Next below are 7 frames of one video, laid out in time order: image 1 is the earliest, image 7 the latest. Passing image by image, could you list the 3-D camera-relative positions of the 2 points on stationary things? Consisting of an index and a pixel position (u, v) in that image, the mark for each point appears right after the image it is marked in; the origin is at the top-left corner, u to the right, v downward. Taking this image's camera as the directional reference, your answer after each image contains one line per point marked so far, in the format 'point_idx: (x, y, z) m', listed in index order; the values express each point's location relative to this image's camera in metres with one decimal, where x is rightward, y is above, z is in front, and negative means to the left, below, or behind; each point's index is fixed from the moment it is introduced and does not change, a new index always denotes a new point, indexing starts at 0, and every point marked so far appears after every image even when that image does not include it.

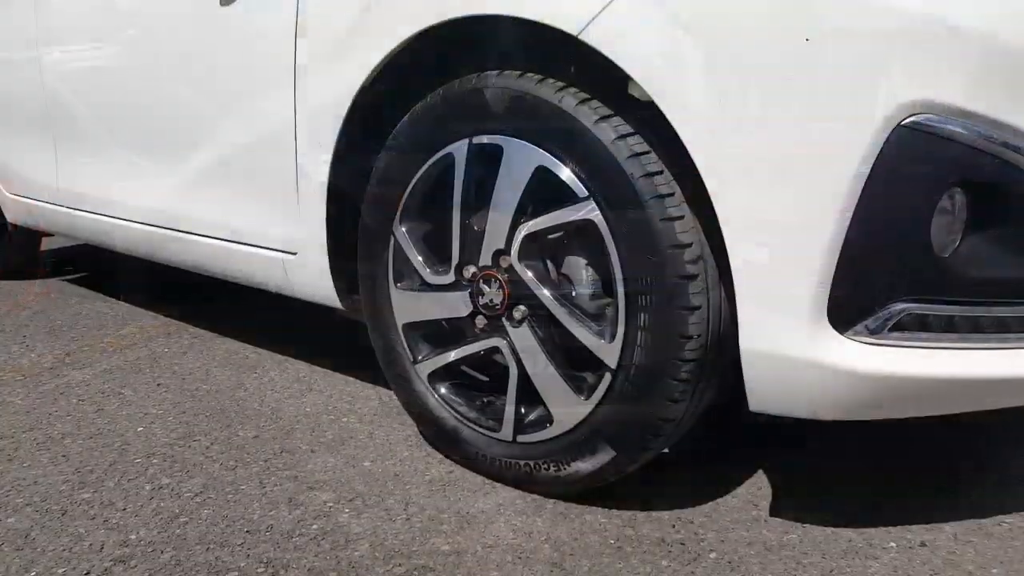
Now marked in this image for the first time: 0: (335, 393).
0: (-0.5, -0.3, +2.1) m
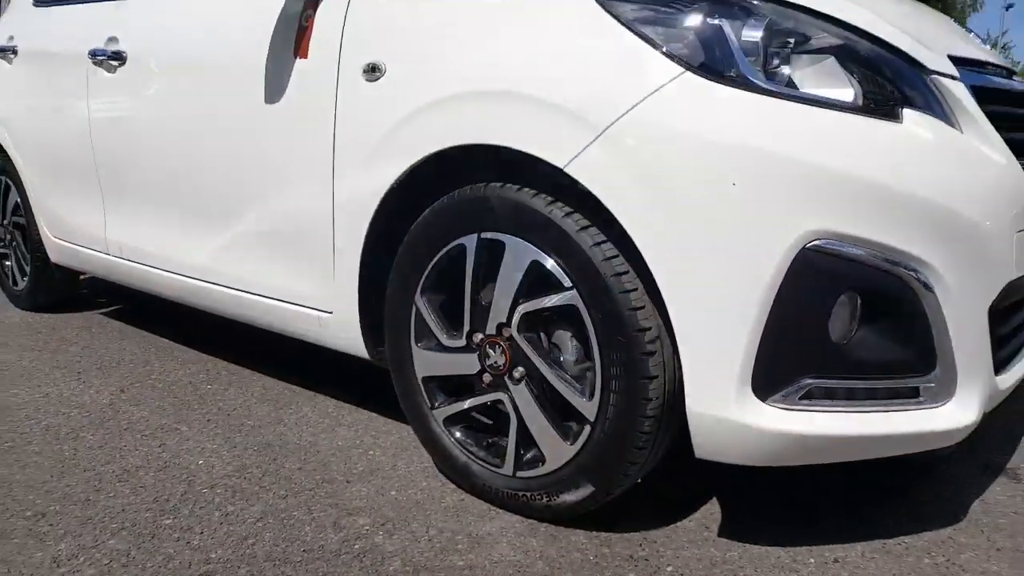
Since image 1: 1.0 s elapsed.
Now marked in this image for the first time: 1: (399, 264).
0: (-0.5, -0.4, +2.5) m
1: (-0.3, +0.1, +2.1) m
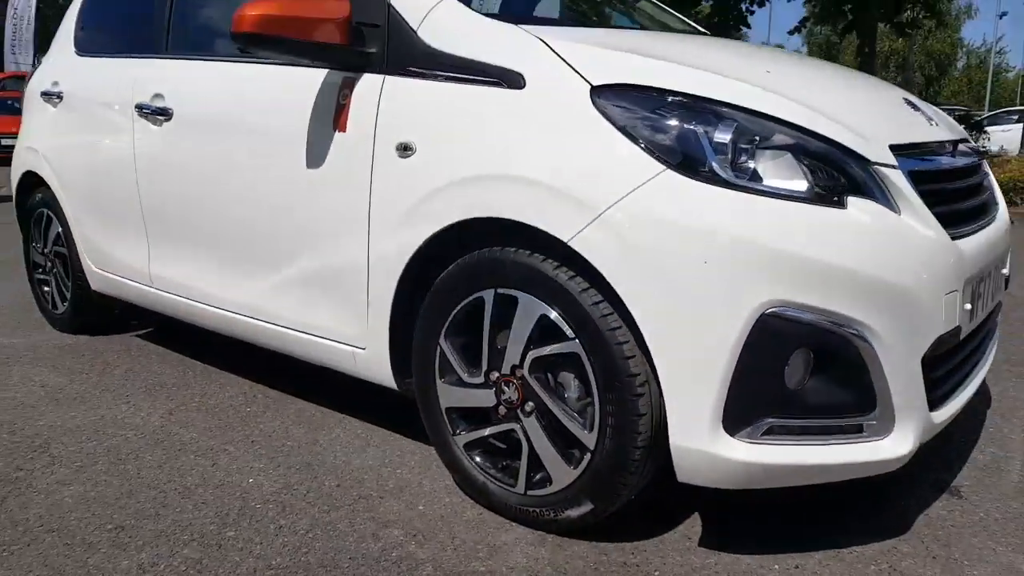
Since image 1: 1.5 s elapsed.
0: (-0.4, -0.6, +2.8) m
1: (-0.3, -0.1, +2.4) m
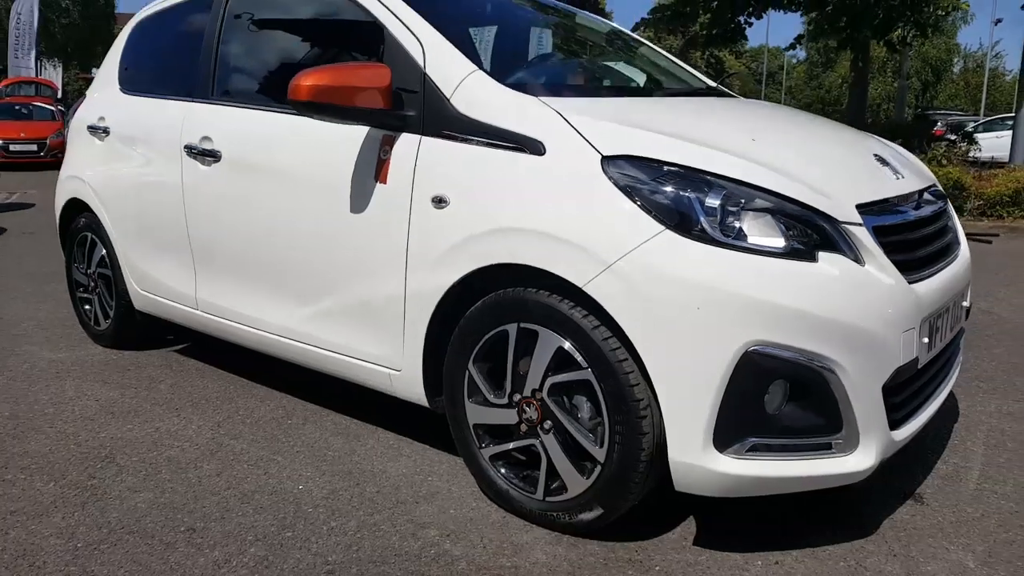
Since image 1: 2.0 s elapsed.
0: (-0.4, -0.7, +3.2) m
1: (-0.2, -0.2, +2.8) m
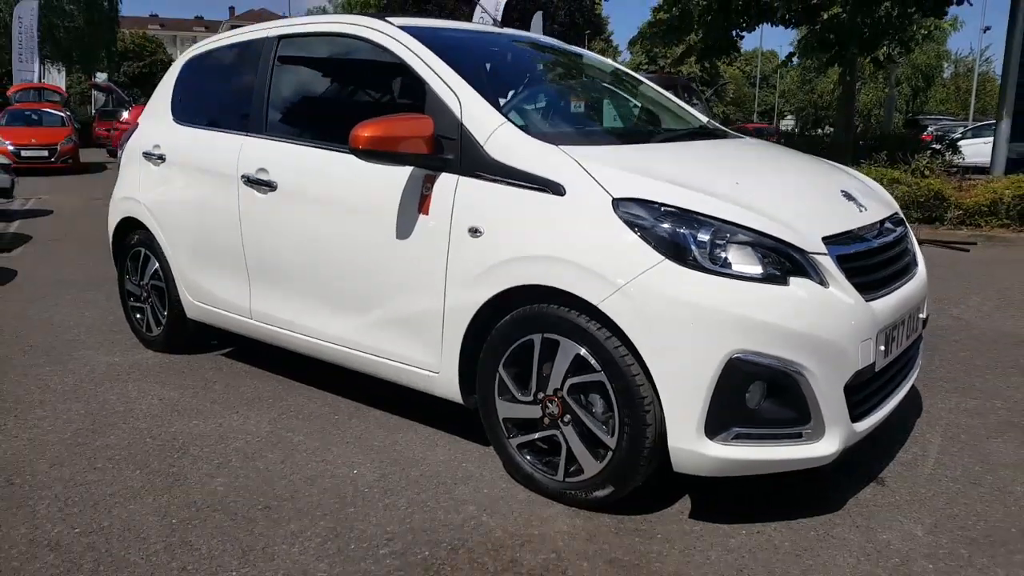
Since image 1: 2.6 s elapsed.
0: (-0.3, -0.7, +3.7) m
1: (-0.1, -0.2, +3.3) m
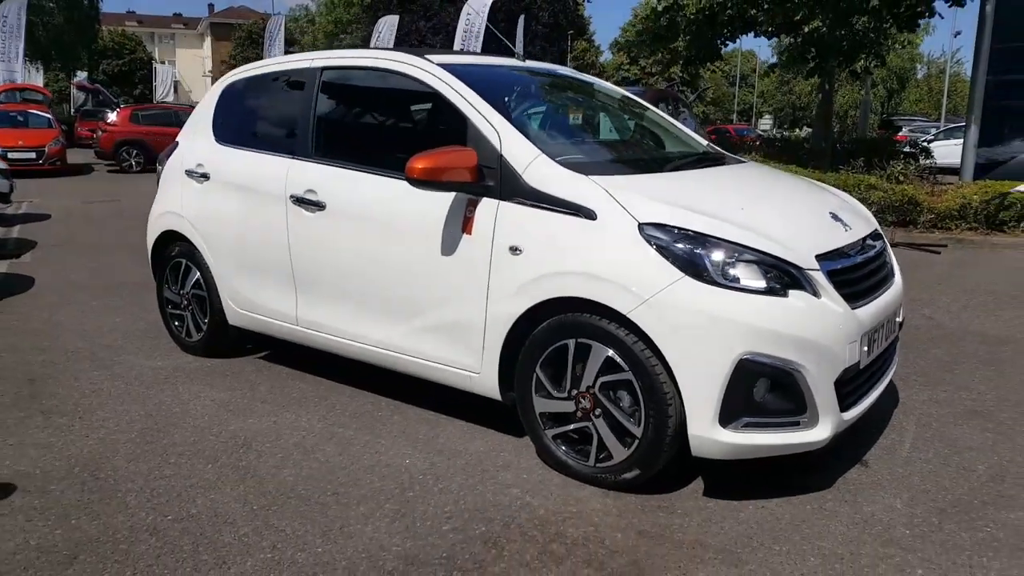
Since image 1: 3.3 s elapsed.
0: (-0.1, -0.8, +4.2) m
1: (+0.1, -0.3, +3.8) m
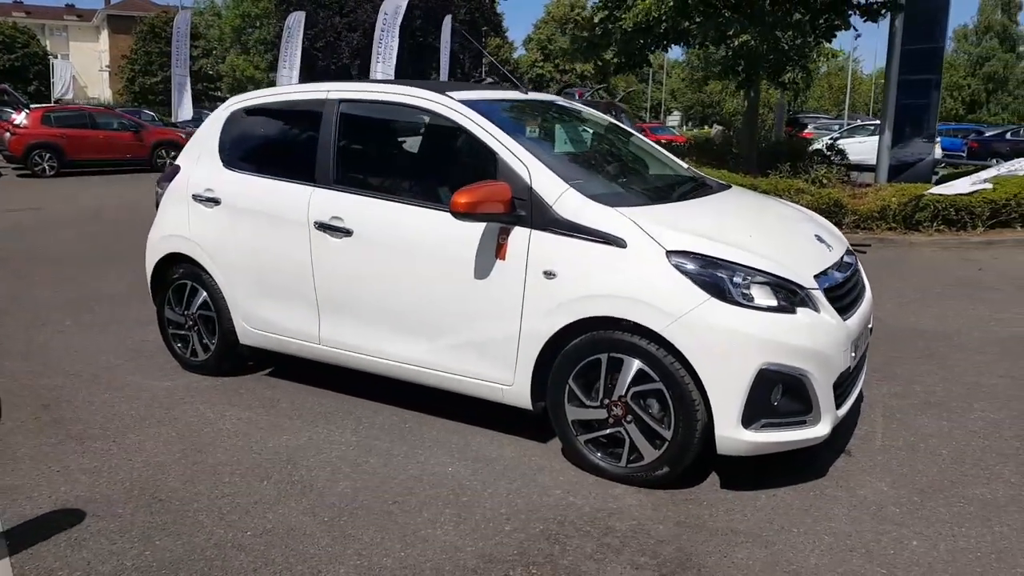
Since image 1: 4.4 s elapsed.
0: (0.0, -0.9, +4.6) m
1: (+0.2, -0.4, +4.2) m
